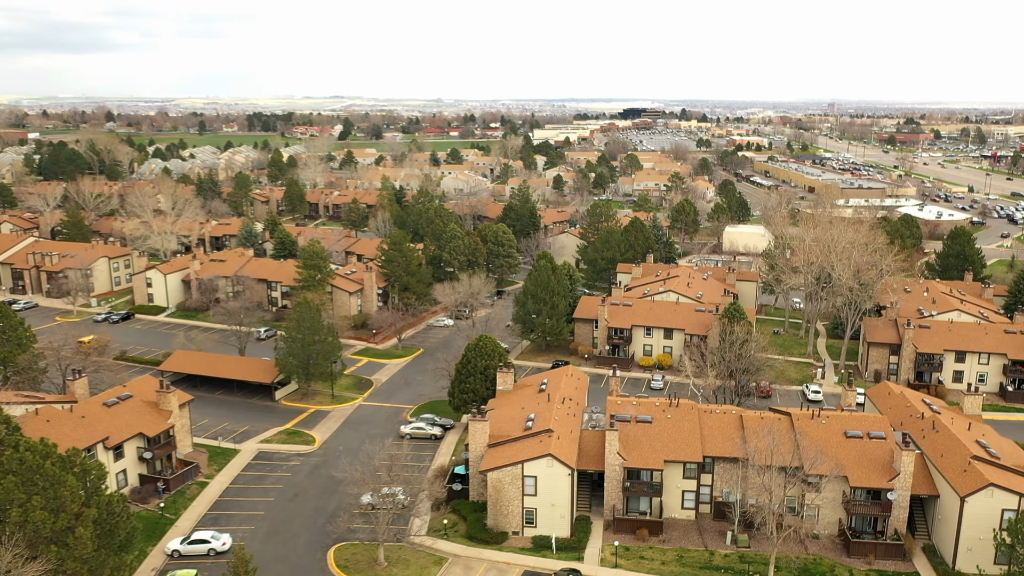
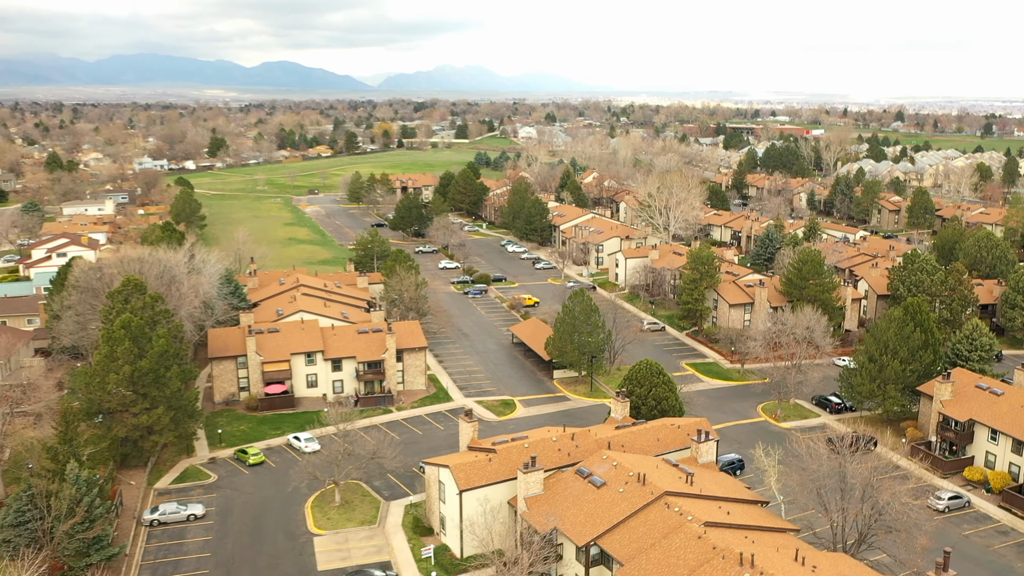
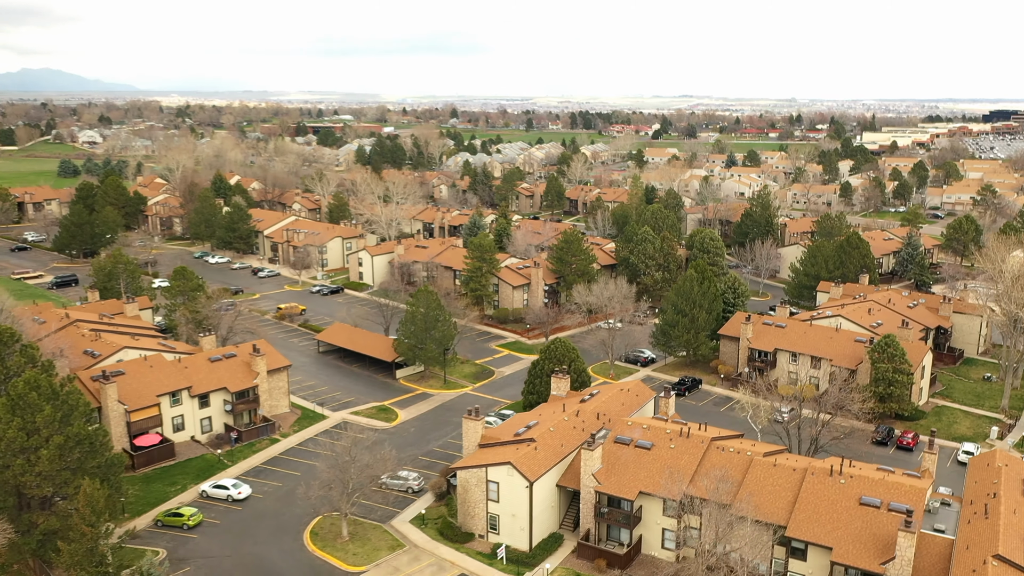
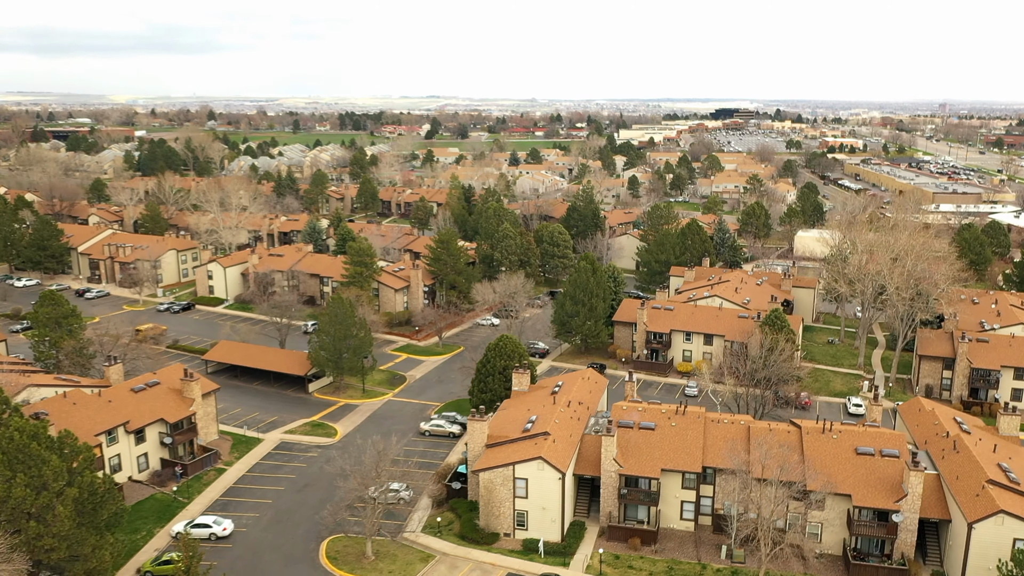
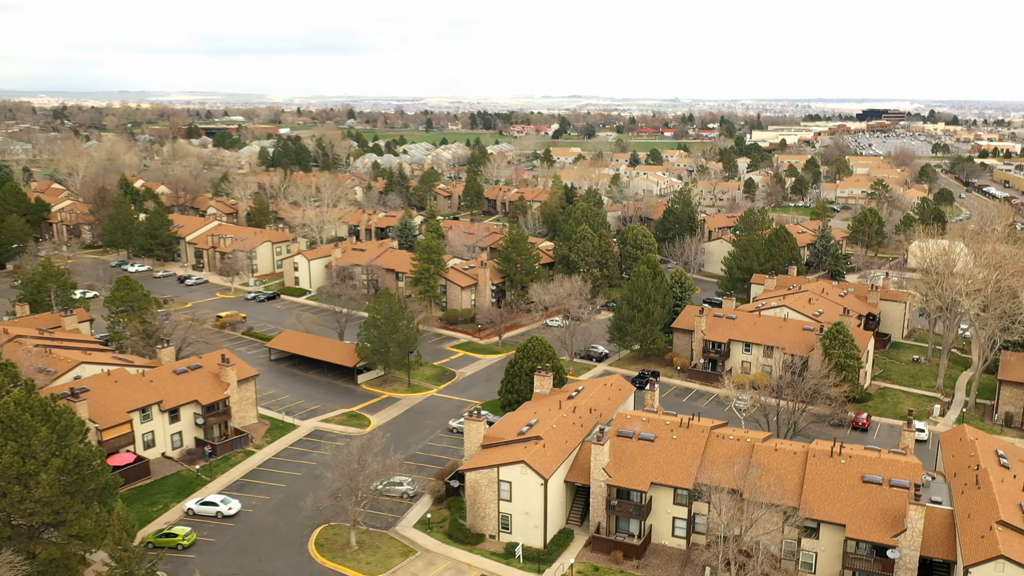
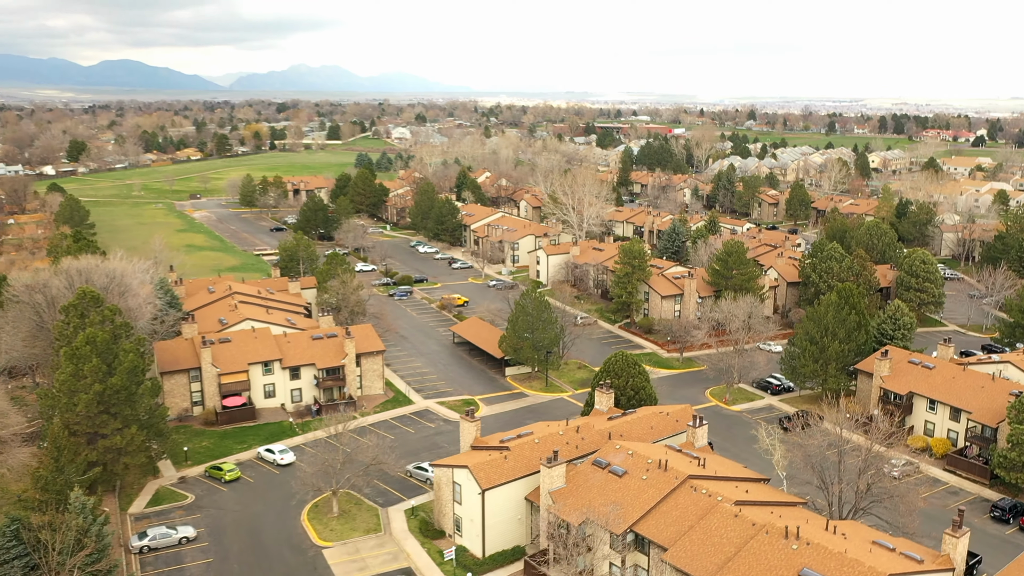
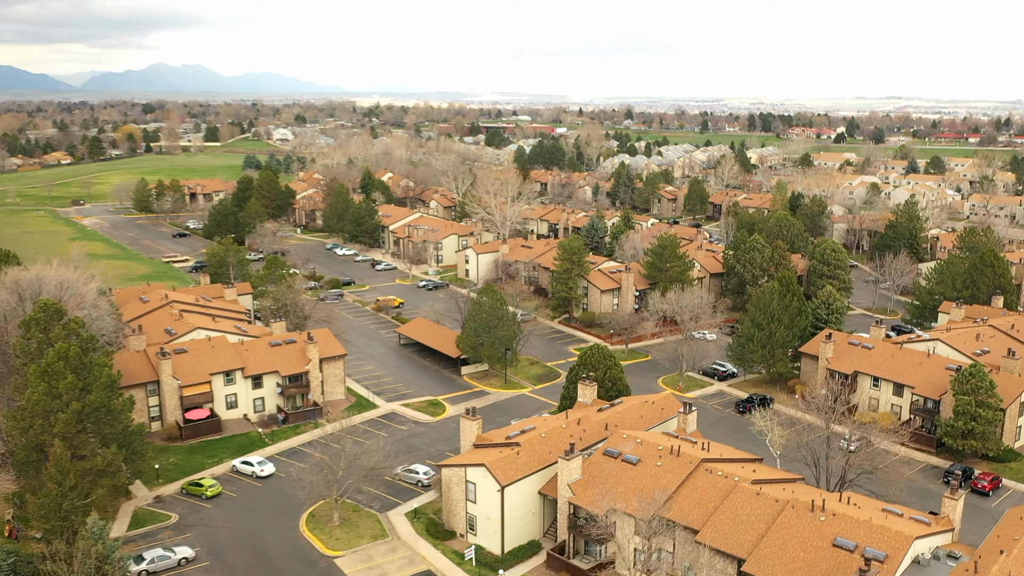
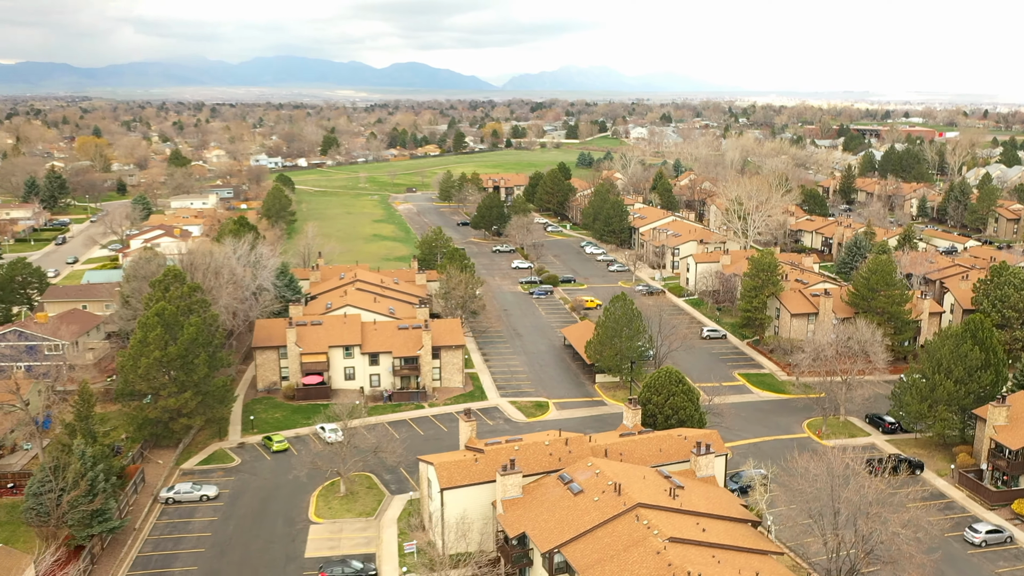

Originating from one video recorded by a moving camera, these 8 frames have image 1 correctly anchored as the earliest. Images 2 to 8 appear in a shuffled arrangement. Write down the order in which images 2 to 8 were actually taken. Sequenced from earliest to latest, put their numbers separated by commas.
4, 5, 3, 7, 6, 2, 8
